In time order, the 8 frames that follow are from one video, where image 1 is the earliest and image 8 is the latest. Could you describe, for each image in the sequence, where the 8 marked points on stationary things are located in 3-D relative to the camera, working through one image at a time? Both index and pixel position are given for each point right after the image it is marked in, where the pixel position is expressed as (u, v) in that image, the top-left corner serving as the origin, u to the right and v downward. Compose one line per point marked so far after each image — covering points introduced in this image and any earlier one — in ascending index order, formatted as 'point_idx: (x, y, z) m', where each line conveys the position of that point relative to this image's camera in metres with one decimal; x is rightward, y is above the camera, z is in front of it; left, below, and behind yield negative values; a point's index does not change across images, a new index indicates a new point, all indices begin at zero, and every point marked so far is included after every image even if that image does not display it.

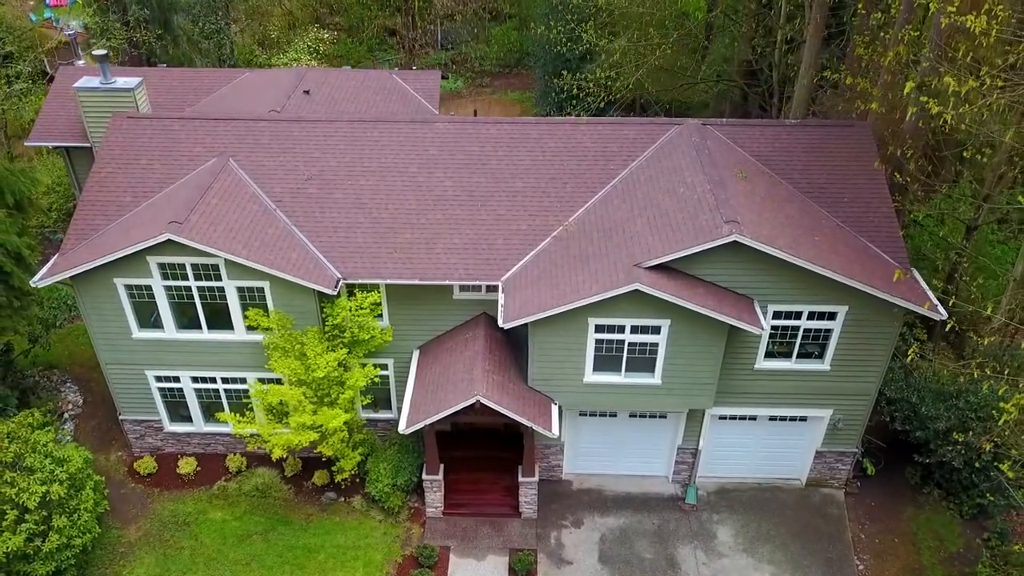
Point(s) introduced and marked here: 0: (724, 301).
0: (+4.1, -0.2, +15.7) m
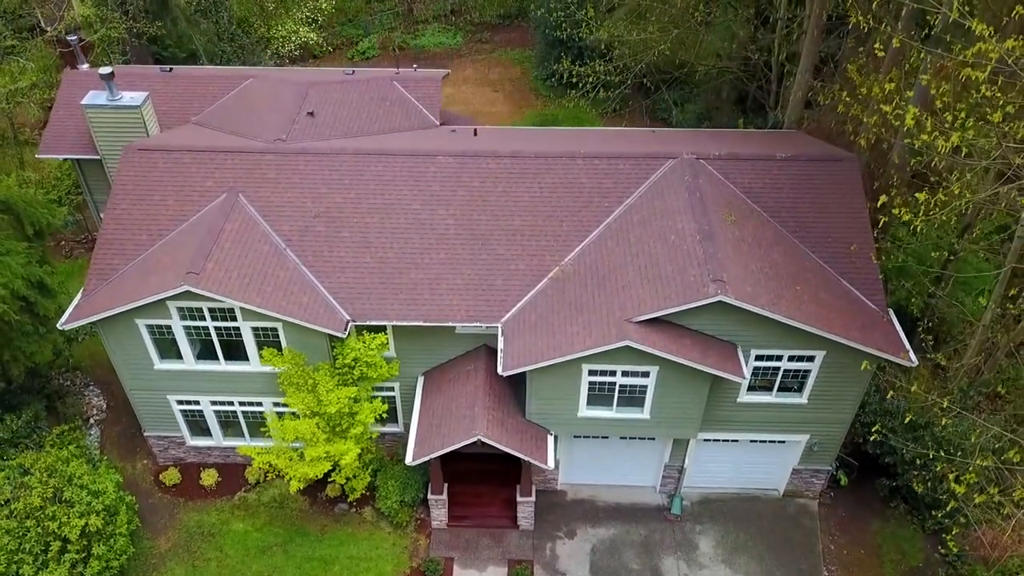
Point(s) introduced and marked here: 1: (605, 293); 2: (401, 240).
0: (+4.1, -1.3, +16.8) m
1: (+2.0, -0.1, +17.6) m
2: (-2.6, +1.1, +19.2) m
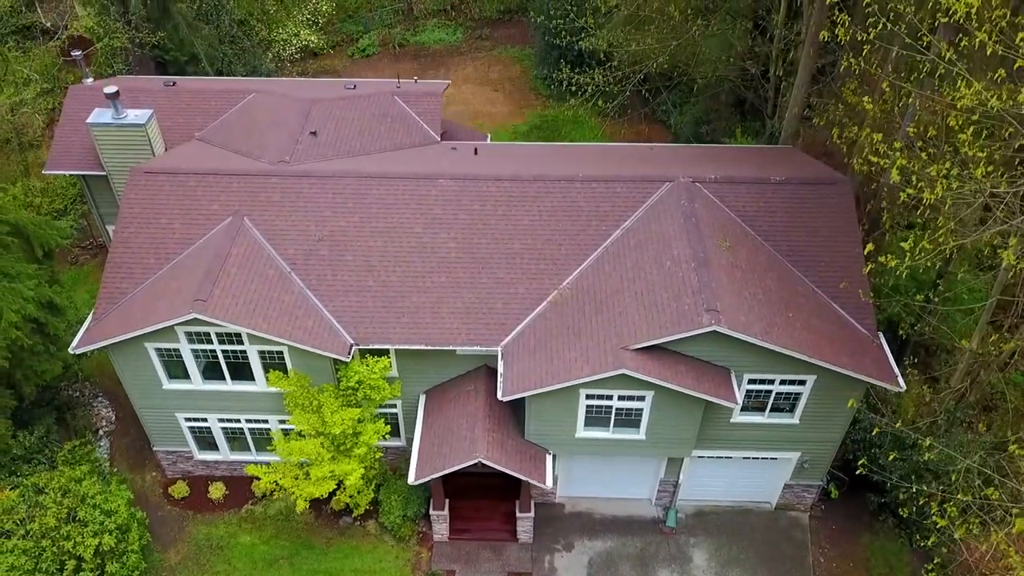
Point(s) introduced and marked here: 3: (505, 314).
0: (+4.1, -1.9, +17.3) m
1: (+2.0, -0.7, +18.0) m
2: (-2.6, +0.6, +19.6) m
3: (-0.2, -0.6, +19.0) m
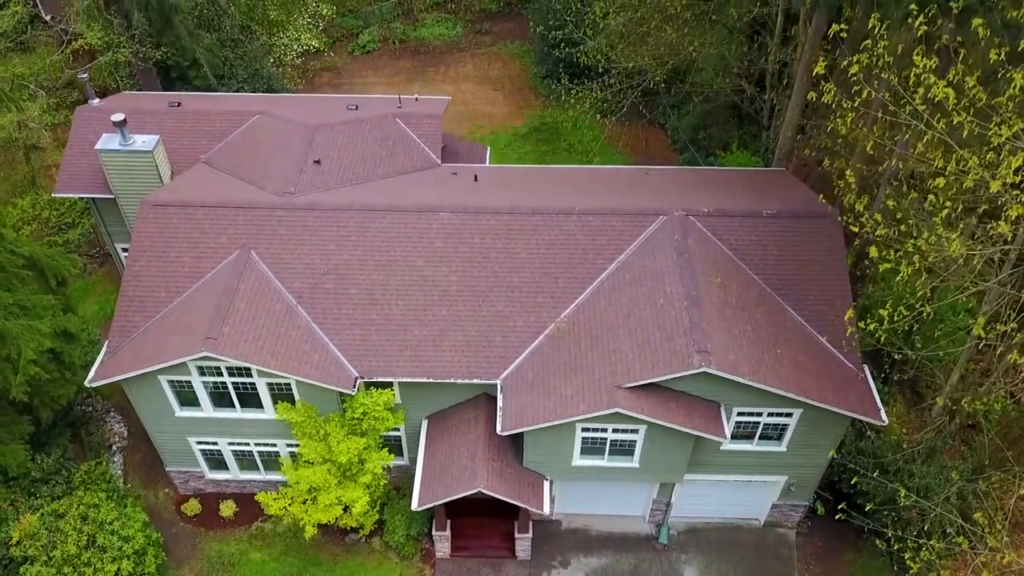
0: (+4.0, -2.8, +18.0) m
1: (+2.0, -1.5, +18.8) m
2: (-2.6, -0.2, +20.3) m
3: (-0.2, -1.4, +19.7) m
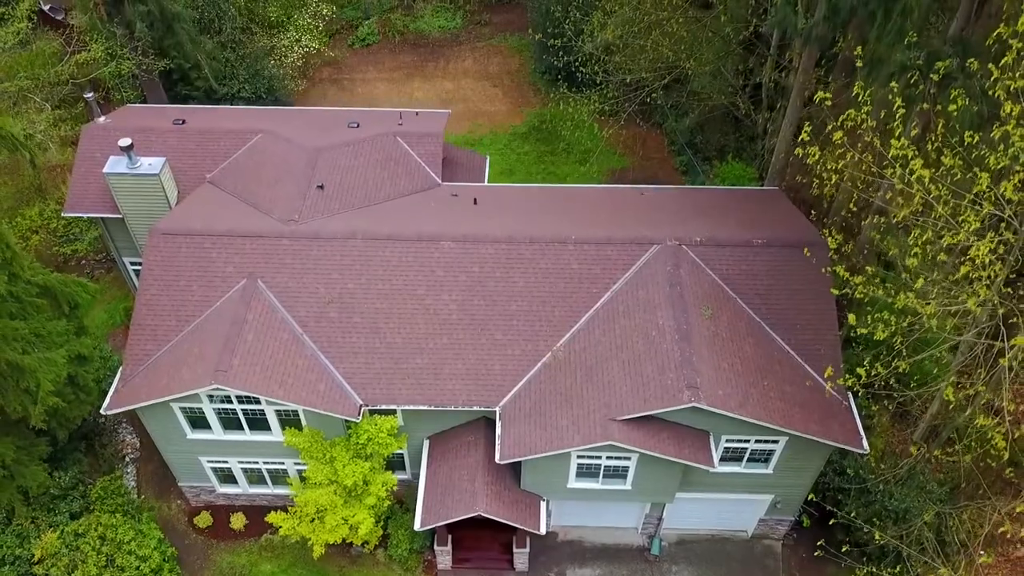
0: (+4.0, -3.7, +18.9) m
1: (+2.0, -2.4, +19.6) m
2: (-2.7, -1.0, +21.0) m
3: (-0.2, -2.2, +20.5) m
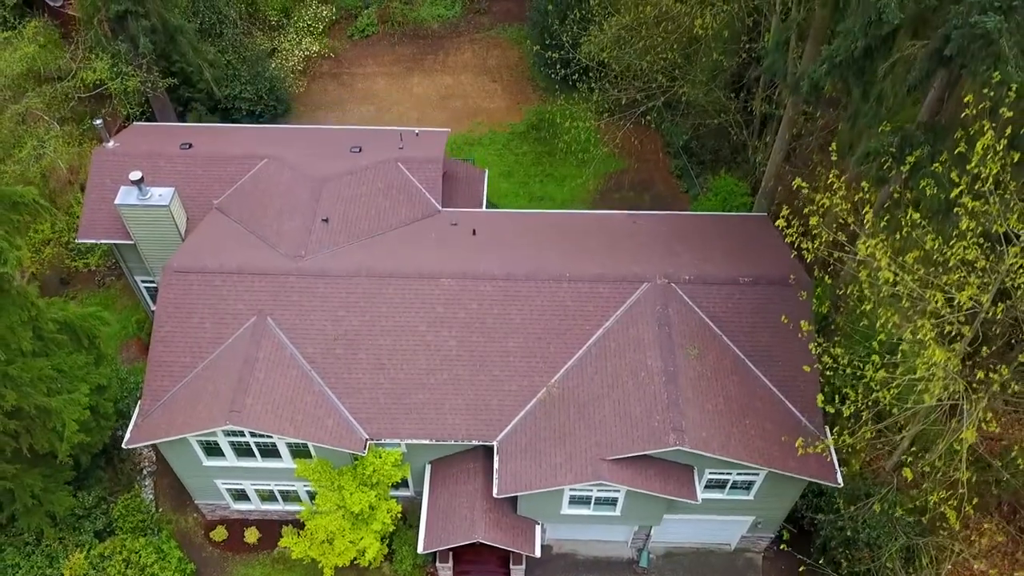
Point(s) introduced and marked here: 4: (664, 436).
0: (+3.9, -4.8, +20.2) m
1: (+1.9, -3.5, +20.8) m
2: (-2.8, -2.0, +22.2) m
3: (-0.3, -3.3, +21.7) m
4: (+3.7, -3.6, +19.7) m
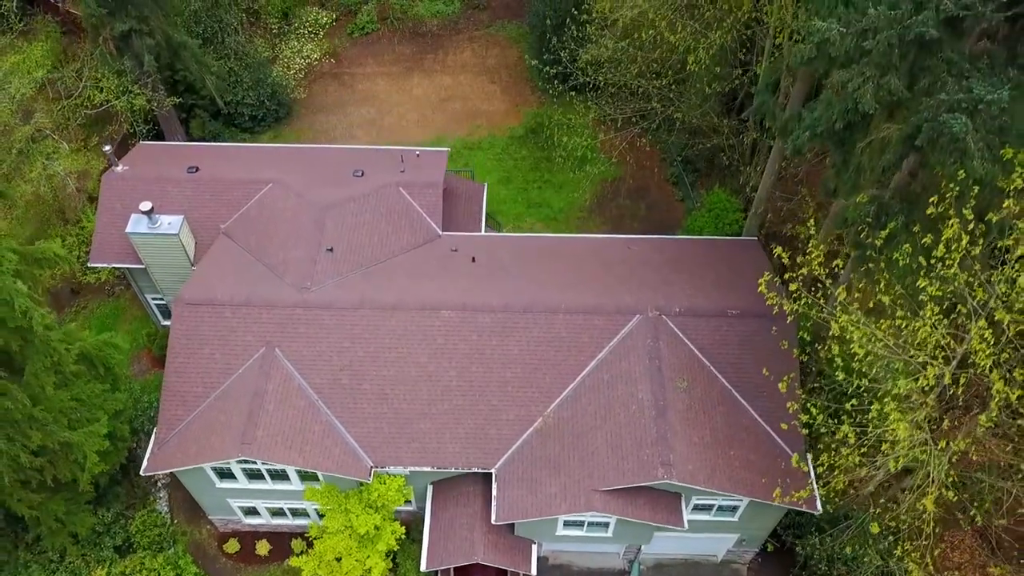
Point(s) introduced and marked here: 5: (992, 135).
0: (+3.8, -5.9, +21.4) m
1: (+1.8, -4.5, +22.0) m
2: (-2.8, -3.0, +23.3) m
3: (-0.4, -4.2, +22.9) m
4: (+3.6, -4.6, +20.9) m
5: (+8.0, +2.6, +13.5) m
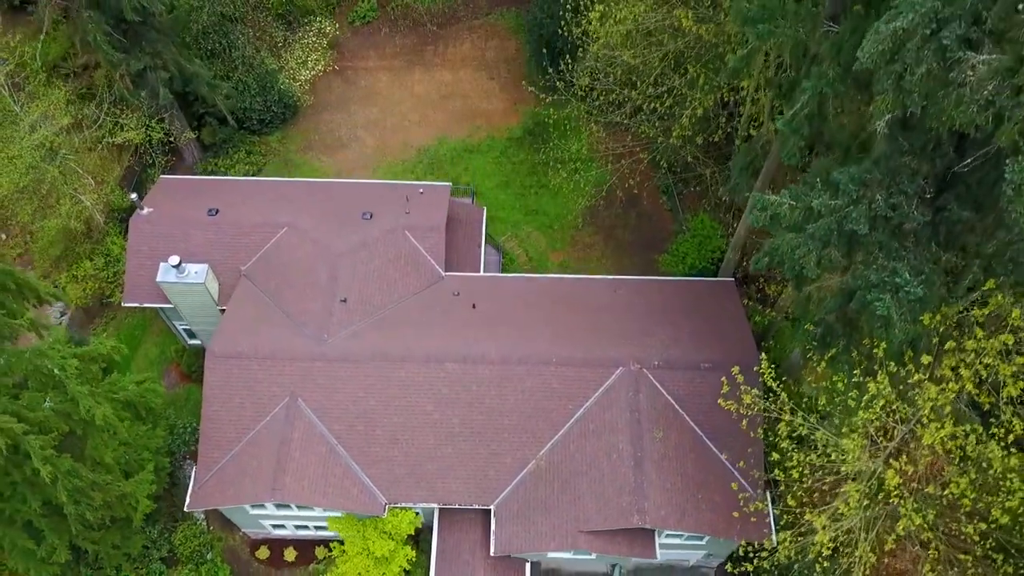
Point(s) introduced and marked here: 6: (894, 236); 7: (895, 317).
0: (+3.7, -7.9, +24.8) m
1: (+1.7, -6.5, +25.2) m
2: (-3.0, -4.8, +26.3) m
3: (-0.5, -6.1, +26.1) m
4: (+3.5, -6.8, +24.1) m
5: (+7.9, -0.4, +16.0) m
6: (+7.7, +1.0, +16.3) m
7: (+7.4, -0.7, +15.8) m
